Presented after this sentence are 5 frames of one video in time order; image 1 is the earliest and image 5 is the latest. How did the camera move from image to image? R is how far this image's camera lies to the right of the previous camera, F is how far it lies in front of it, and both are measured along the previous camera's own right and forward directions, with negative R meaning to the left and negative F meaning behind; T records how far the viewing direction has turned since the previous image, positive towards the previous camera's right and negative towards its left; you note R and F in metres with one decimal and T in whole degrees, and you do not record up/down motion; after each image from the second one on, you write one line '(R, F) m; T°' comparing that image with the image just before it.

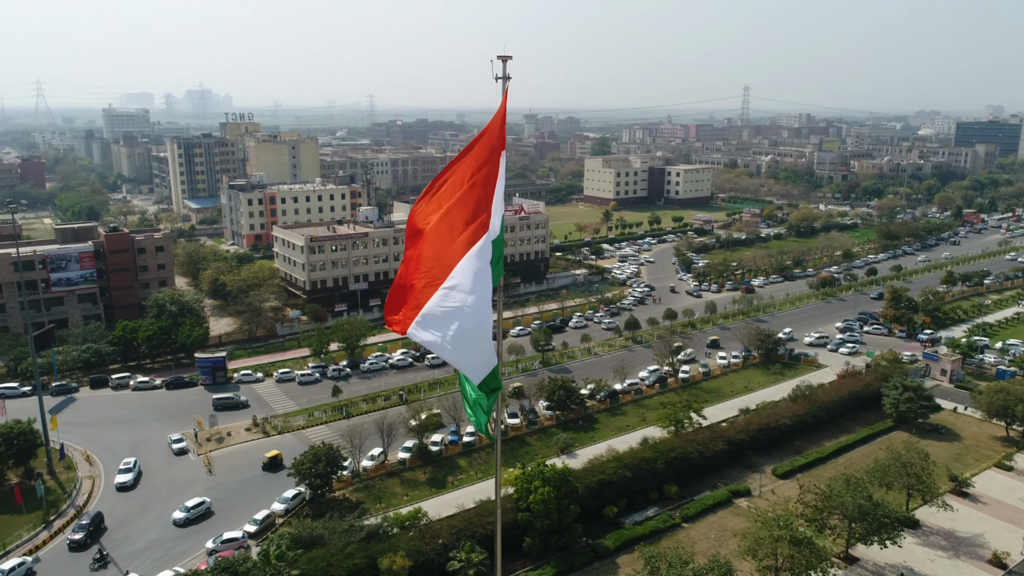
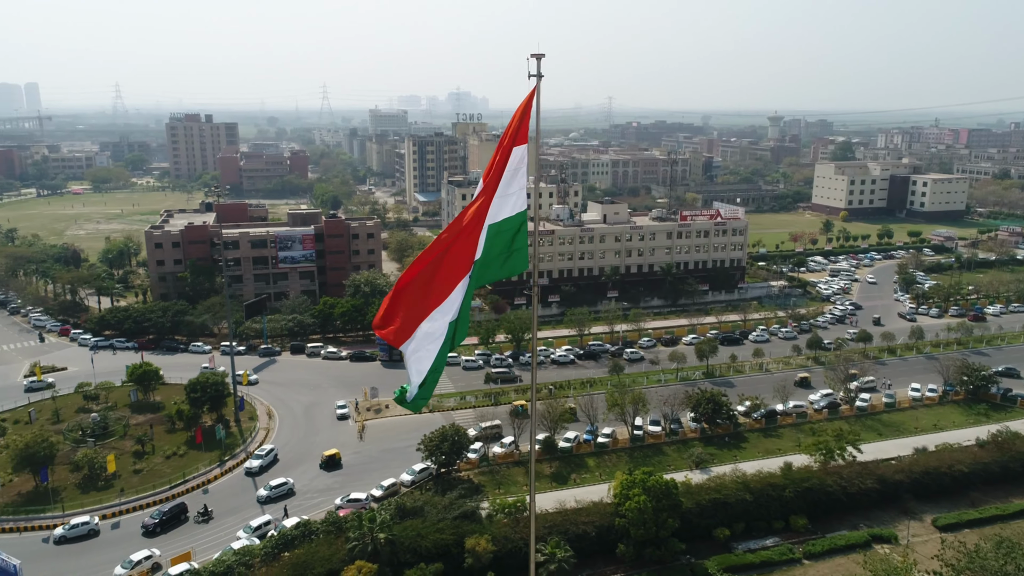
(+2.8, +0.3) m; -18°
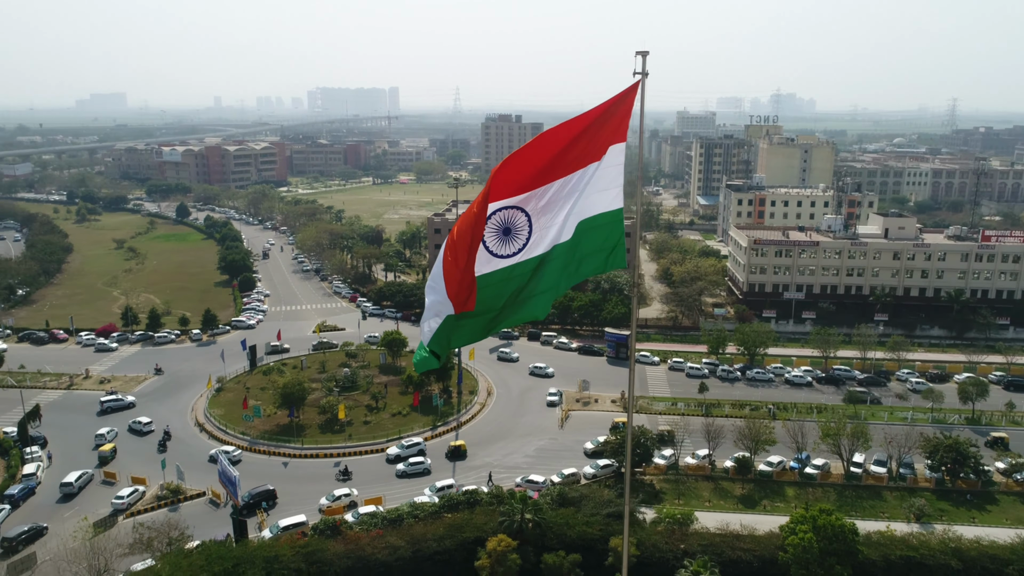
(+2.8, +0.3) m; -22°
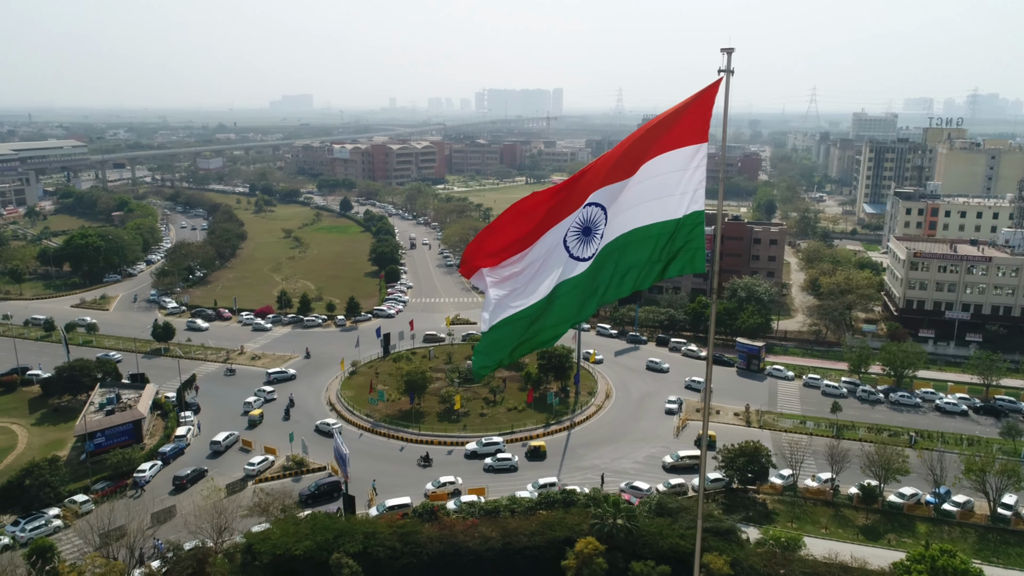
(+1.2, +0.1) m; -12°
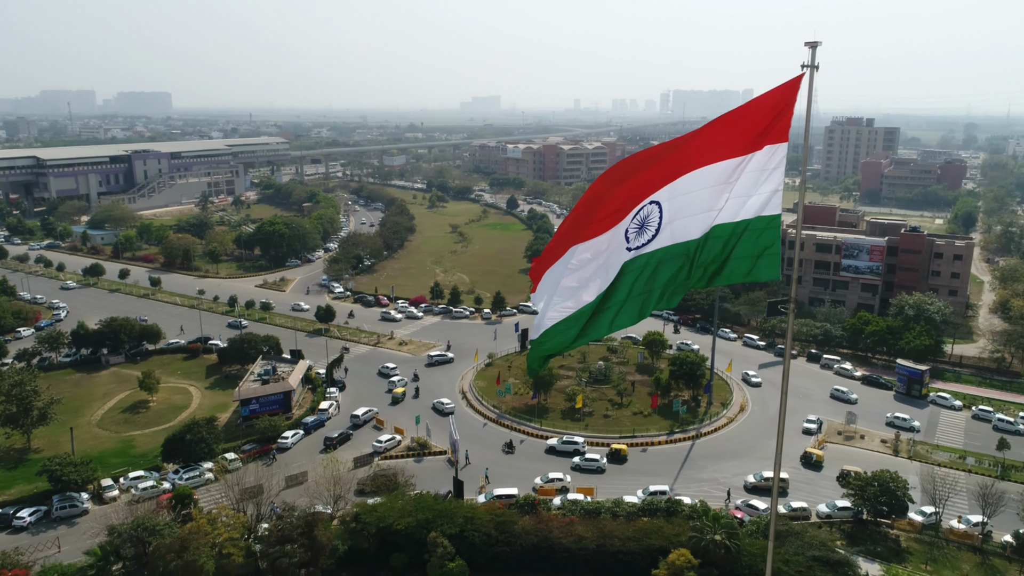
(+1.5, +0.1) m; -13°
